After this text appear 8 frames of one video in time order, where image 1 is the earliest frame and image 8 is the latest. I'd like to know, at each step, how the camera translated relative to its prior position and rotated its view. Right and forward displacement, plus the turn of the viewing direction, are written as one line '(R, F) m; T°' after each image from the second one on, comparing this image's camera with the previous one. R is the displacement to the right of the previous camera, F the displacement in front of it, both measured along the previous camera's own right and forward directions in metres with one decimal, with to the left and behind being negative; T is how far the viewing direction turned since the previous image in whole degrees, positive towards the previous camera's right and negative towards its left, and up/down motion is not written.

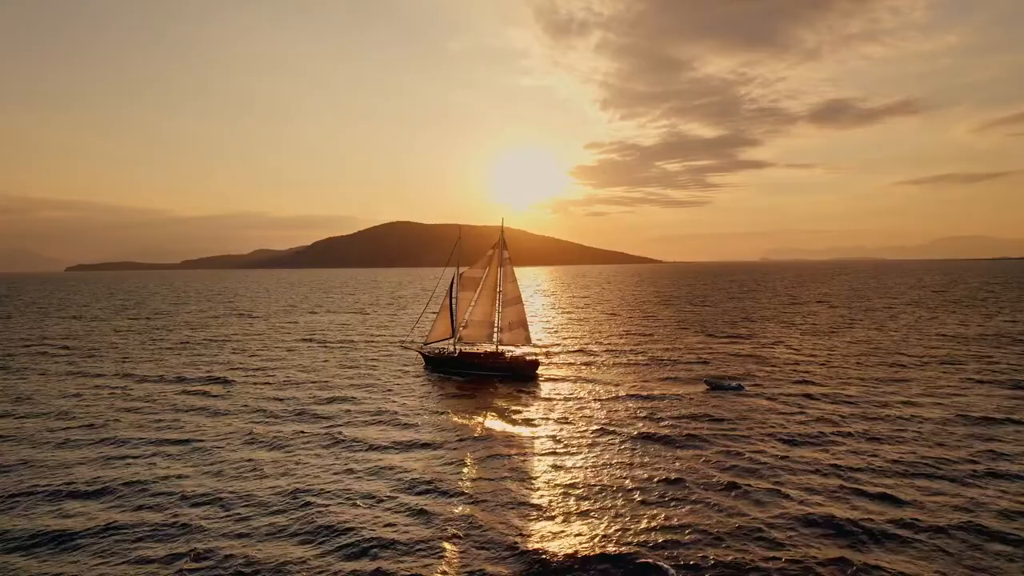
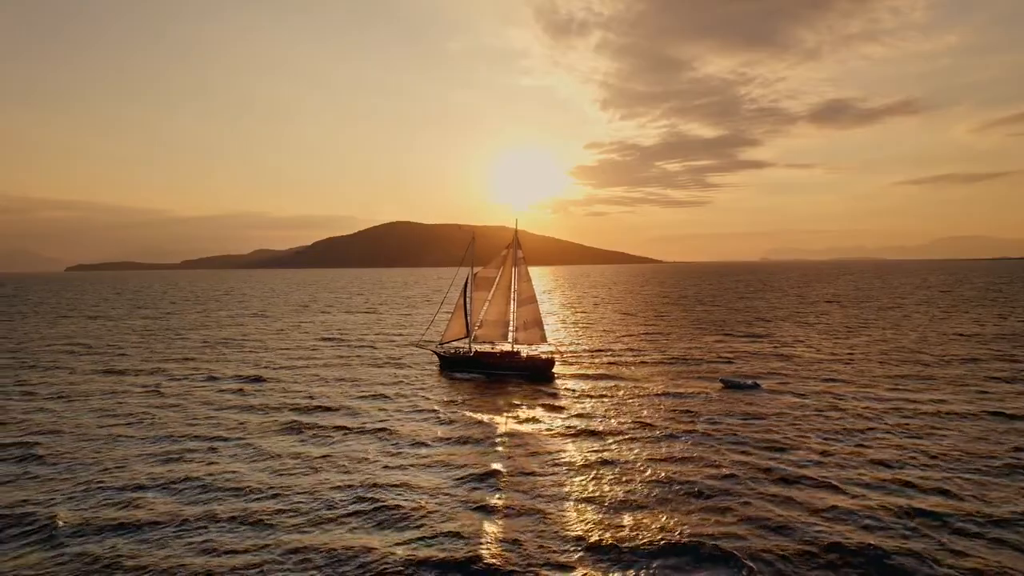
(-2.6, -0.5) m; 0°
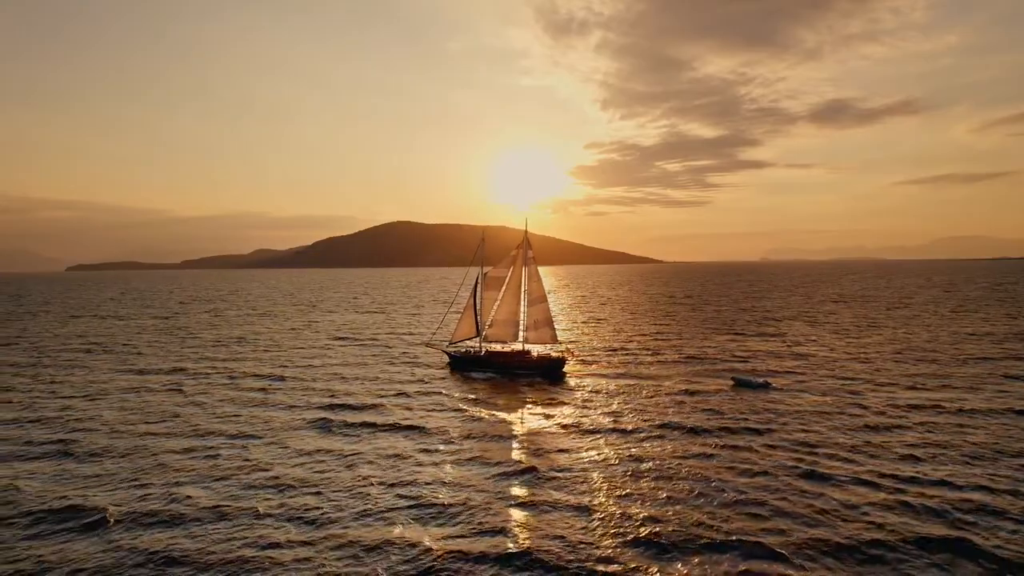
(-1.8, -0.3) m; 0°
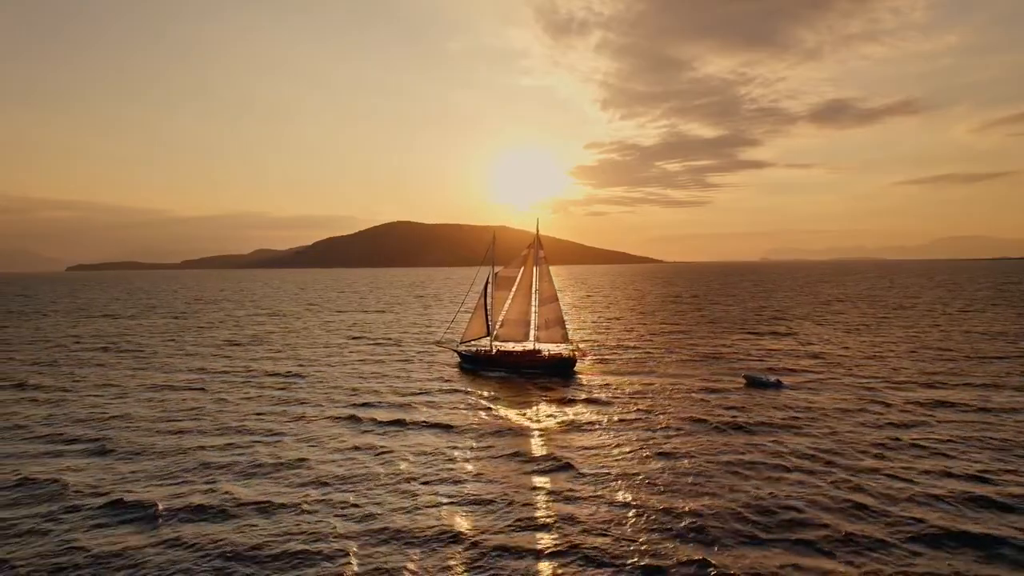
(-1.9, -0.2) m; 0°
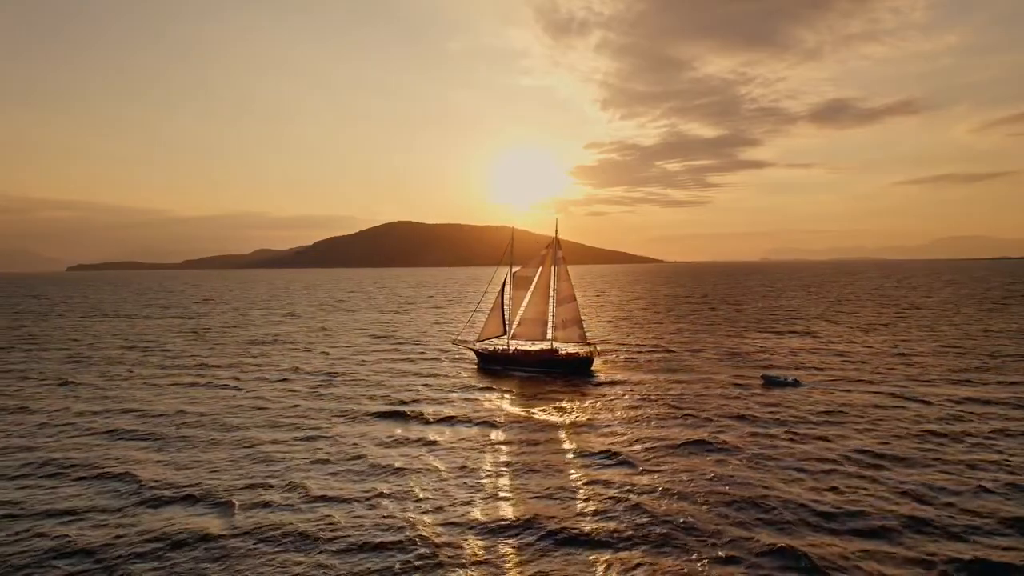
(-3.1, -0.4) m; 0°
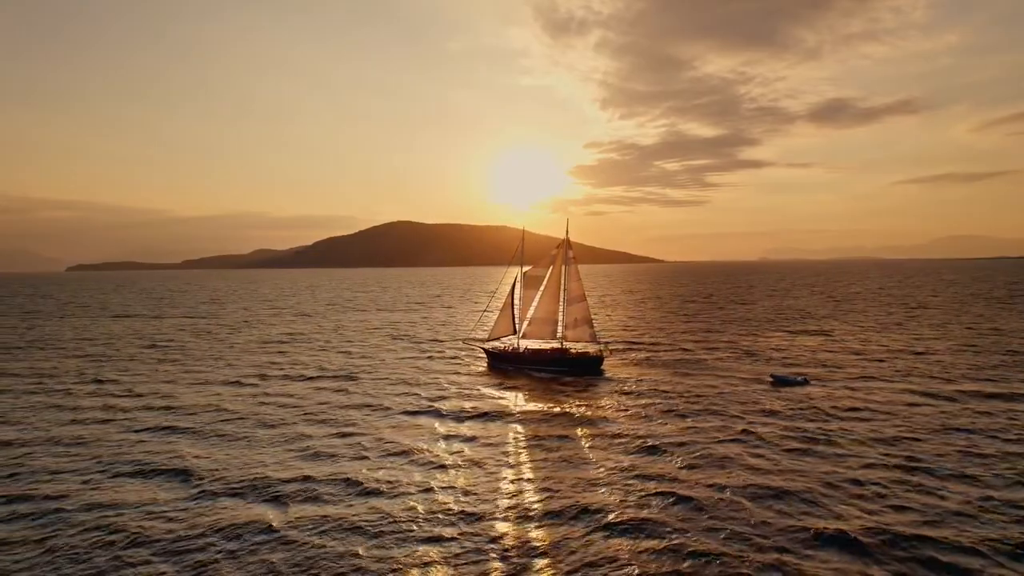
(-1.9, -0.5) m; 0°
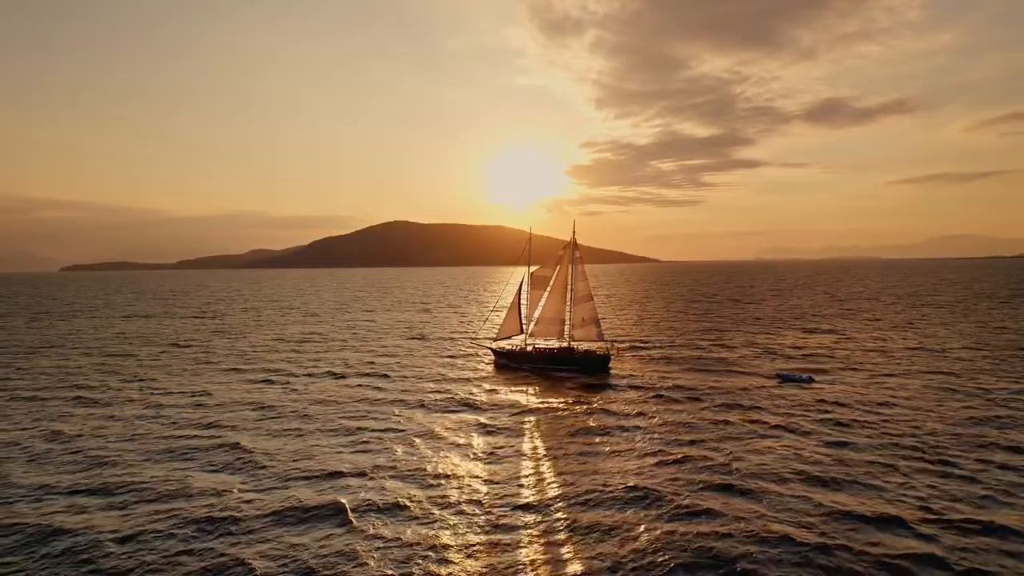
(-1.8, -1.4) m; 0°
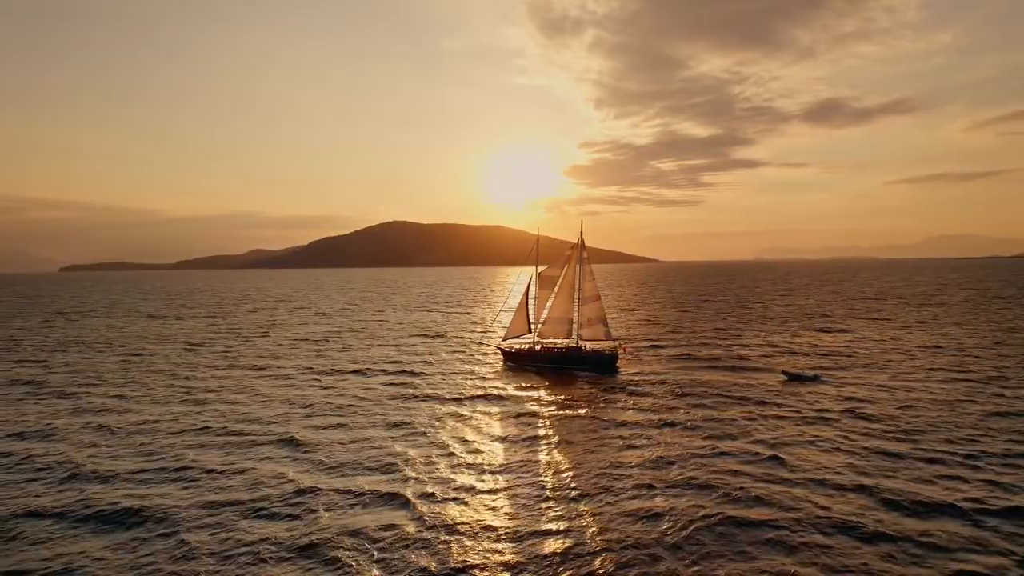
(-1.8, -1.5) m; 0°
